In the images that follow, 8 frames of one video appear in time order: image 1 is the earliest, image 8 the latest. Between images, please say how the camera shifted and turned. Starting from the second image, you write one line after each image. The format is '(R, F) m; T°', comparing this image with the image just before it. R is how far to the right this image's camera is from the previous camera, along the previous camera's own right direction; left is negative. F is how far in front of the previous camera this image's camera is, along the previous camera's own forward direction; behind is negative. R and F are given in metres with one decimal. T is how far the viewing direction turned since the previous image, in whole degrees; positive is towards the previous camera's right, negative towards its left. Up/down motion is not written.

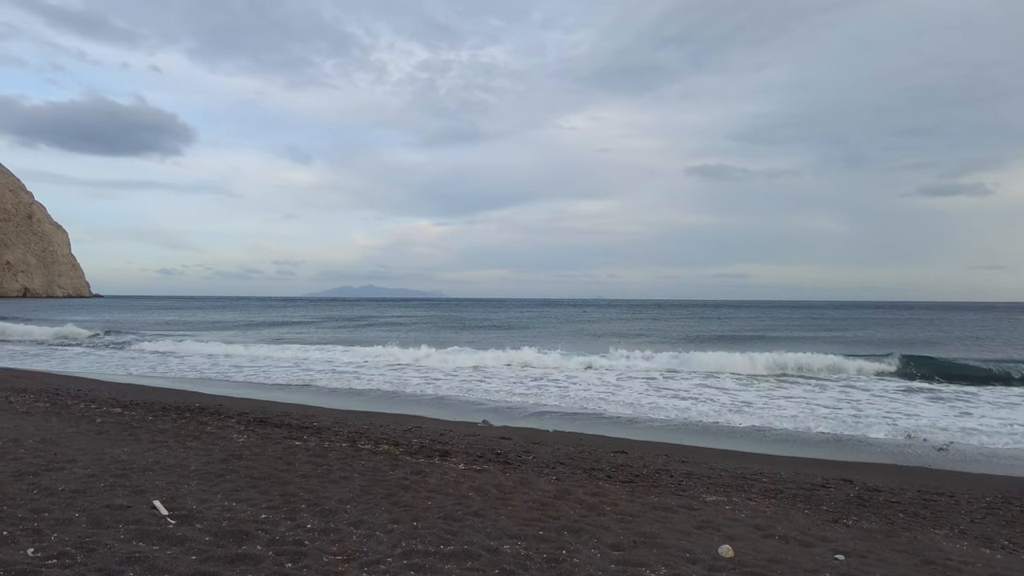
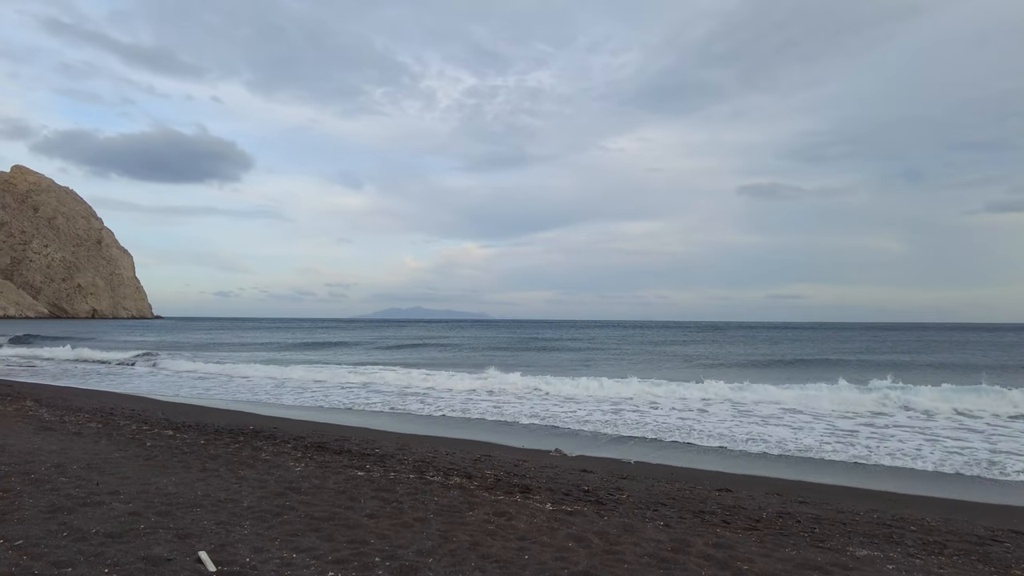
(-0.5, +0.9) m; -4°
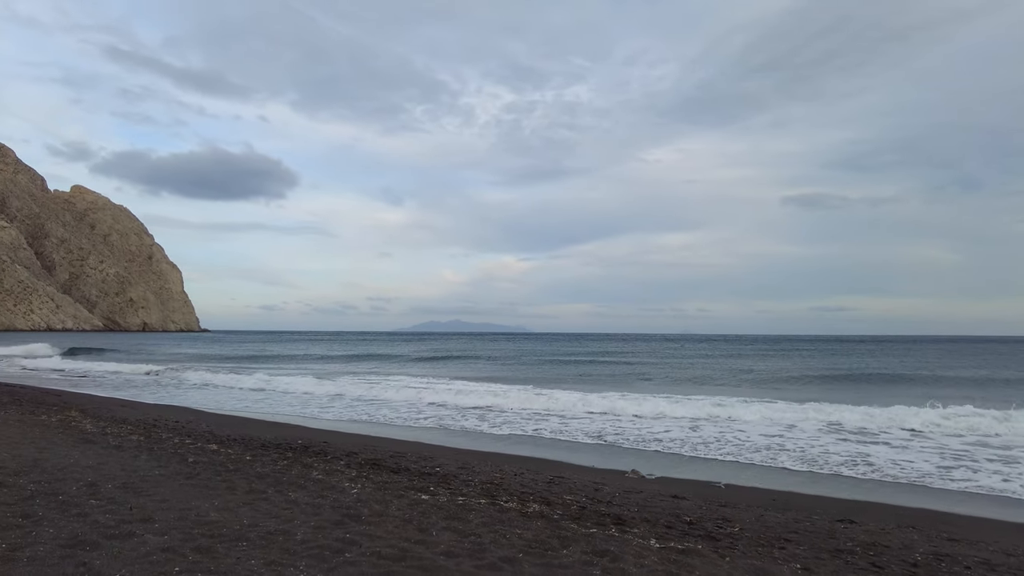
(-0.5, +0.9) m; -3°
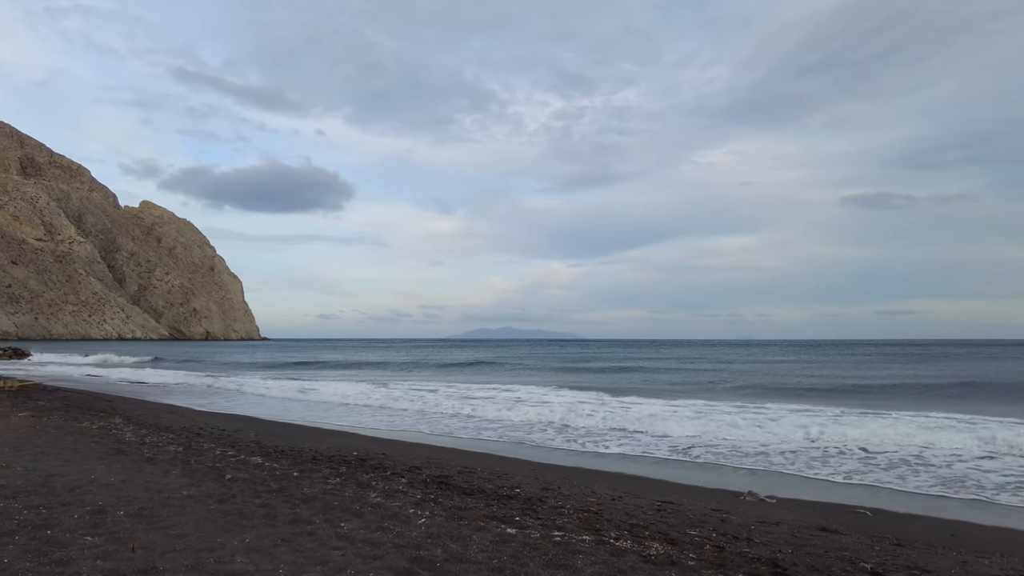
(-0.4, +1.4) m; -4°
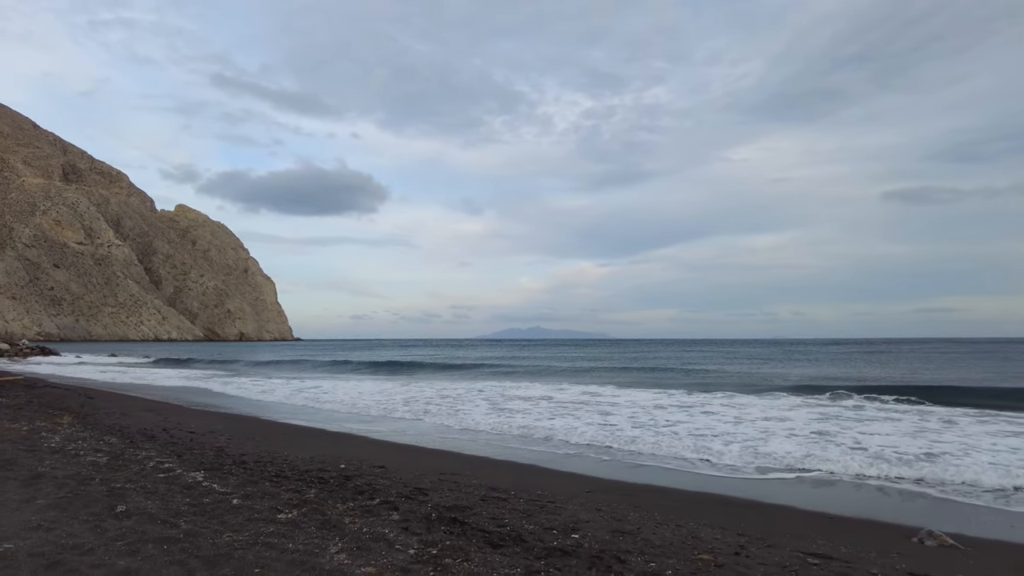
(-0.2, +2.6) m; -3°
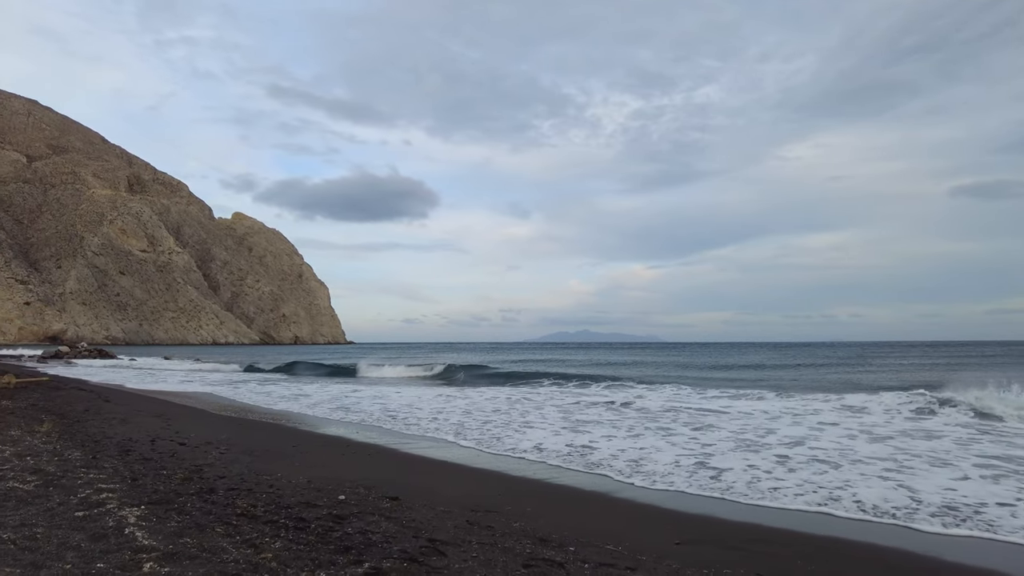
(-0.1, +1.9) m; -4°
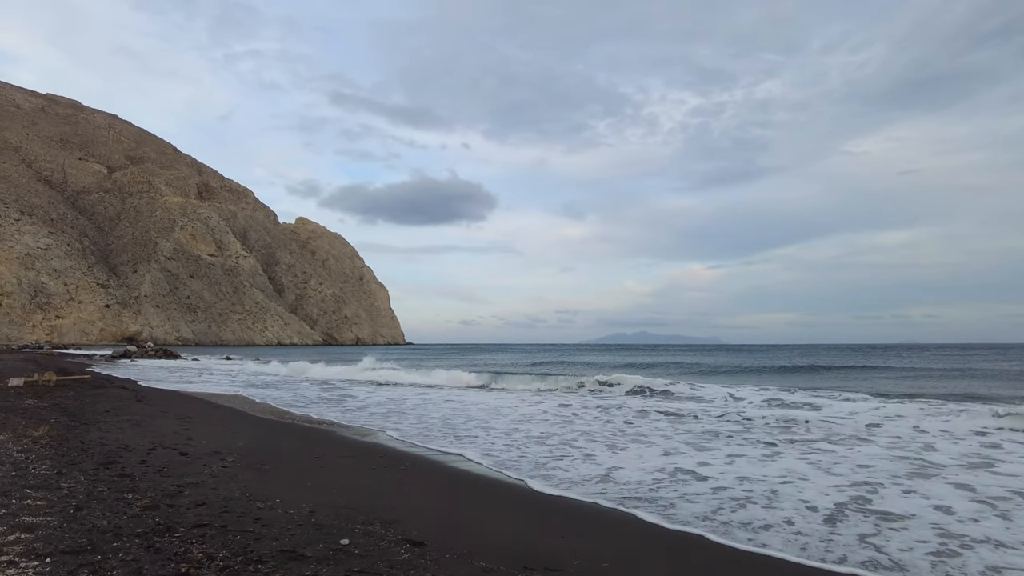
(-0.1, +1.6) m; -5°
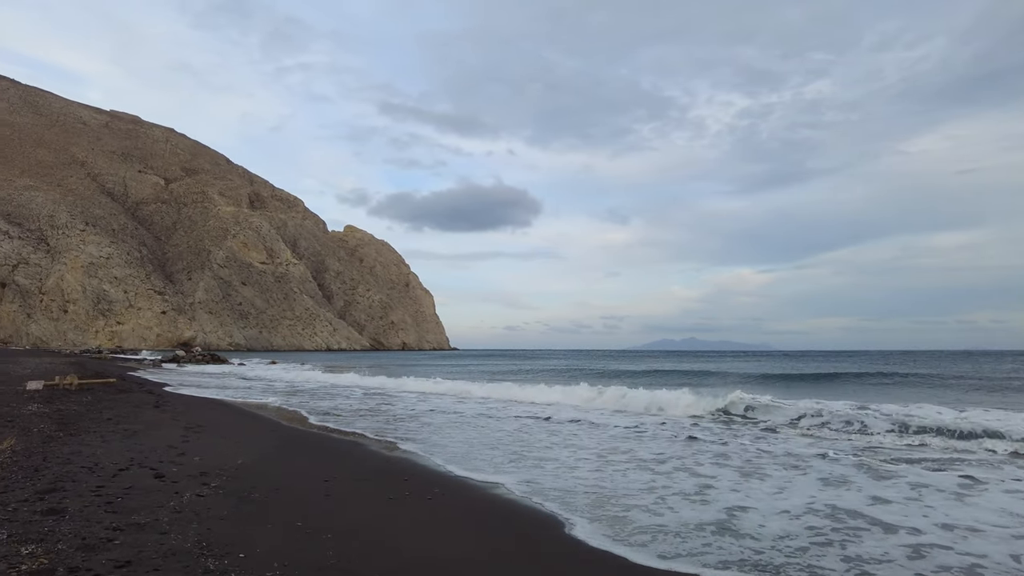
(-0.1, +1.5) m; -4°
